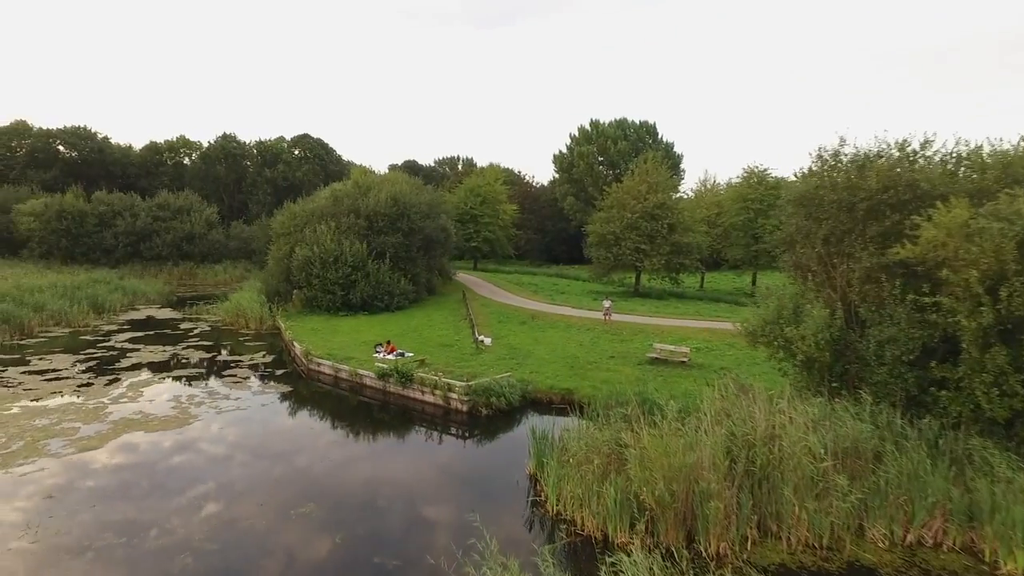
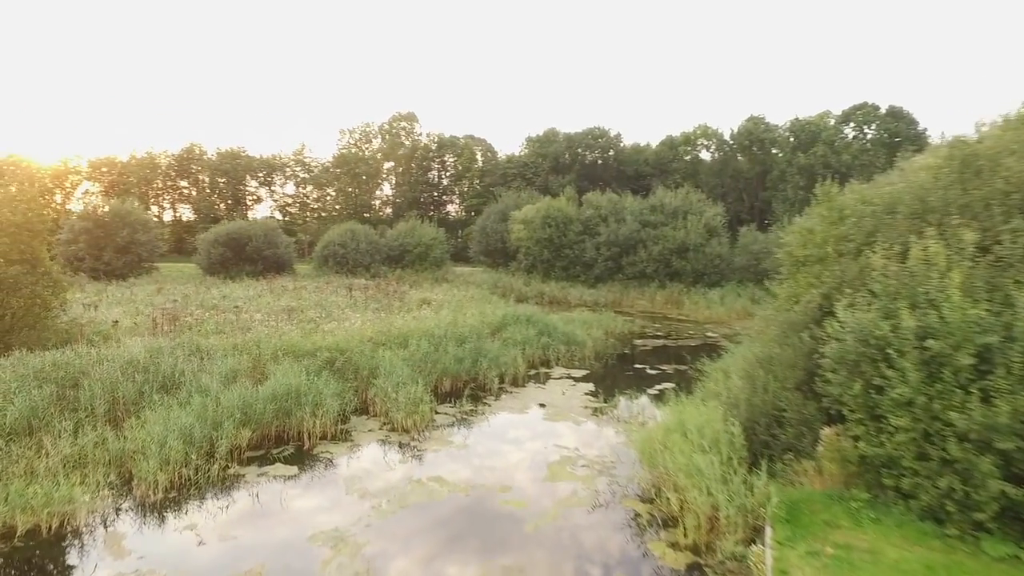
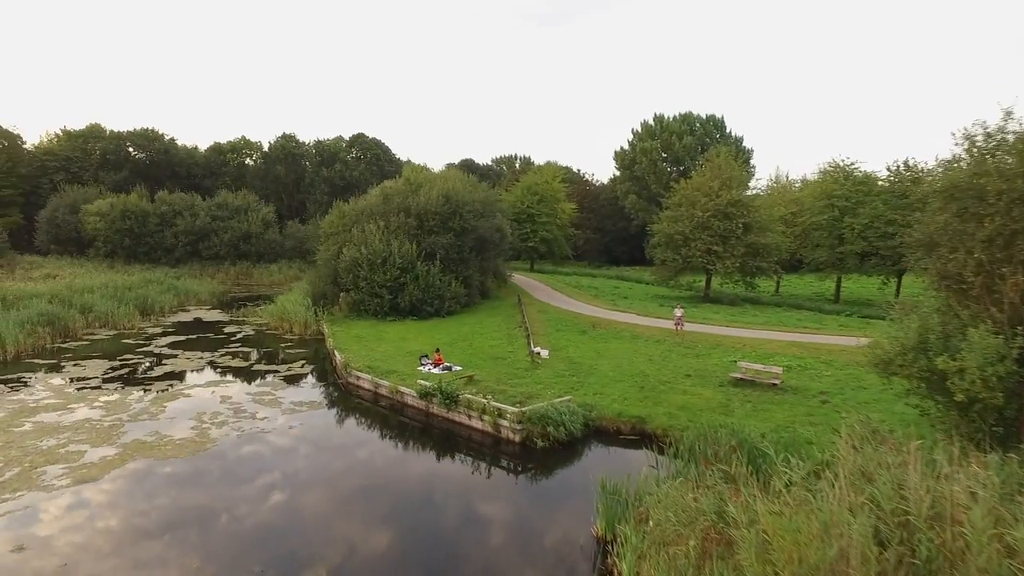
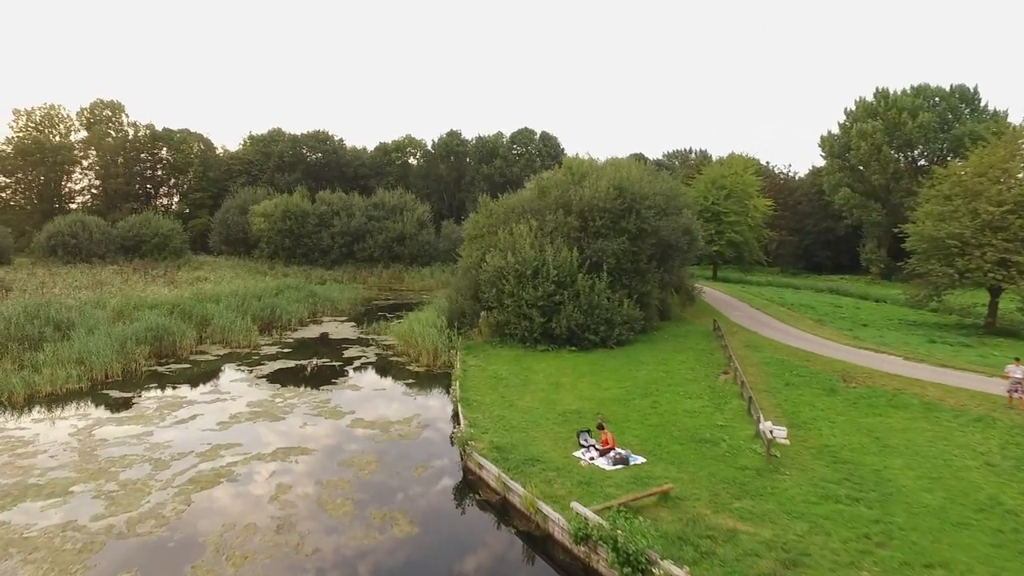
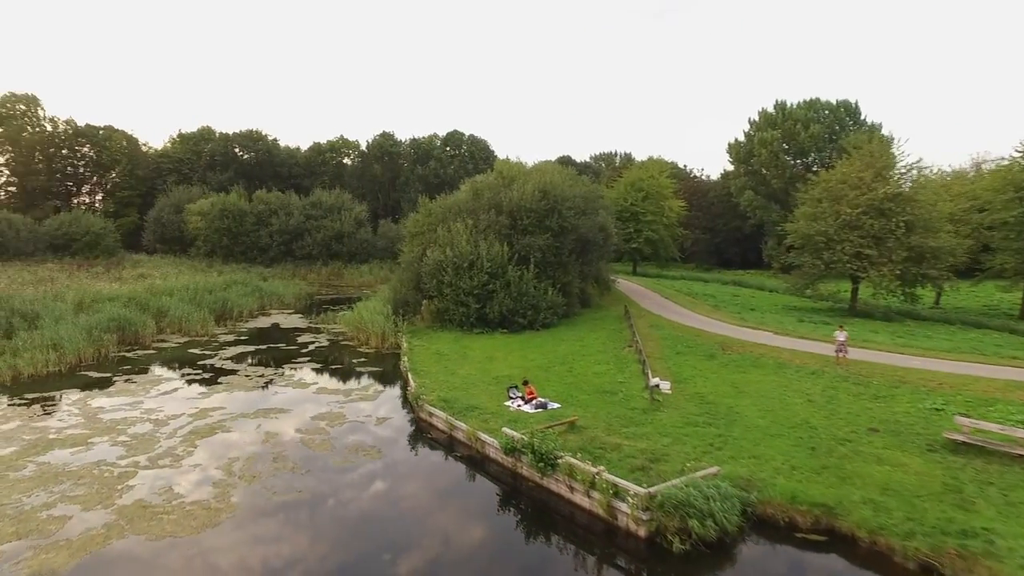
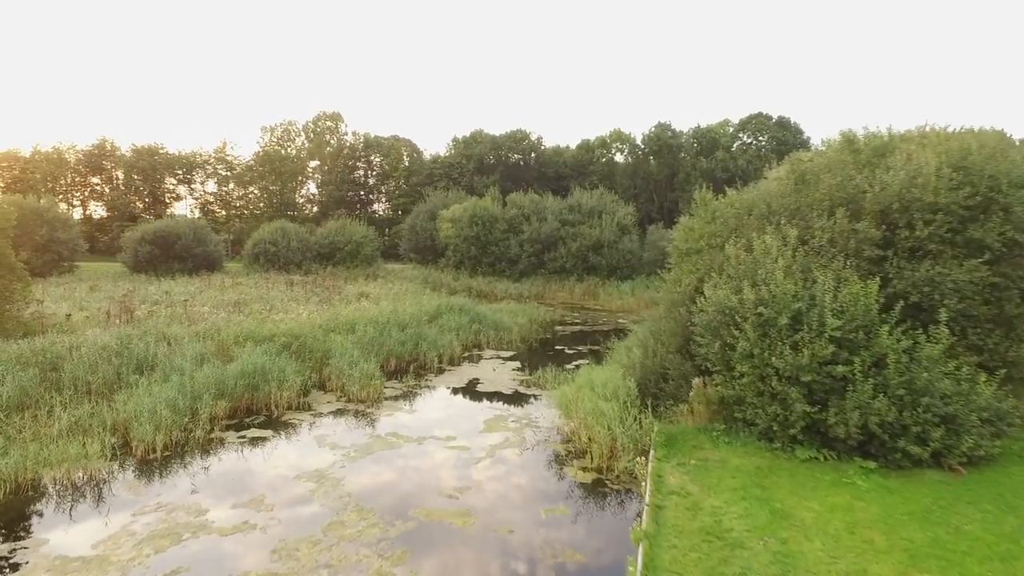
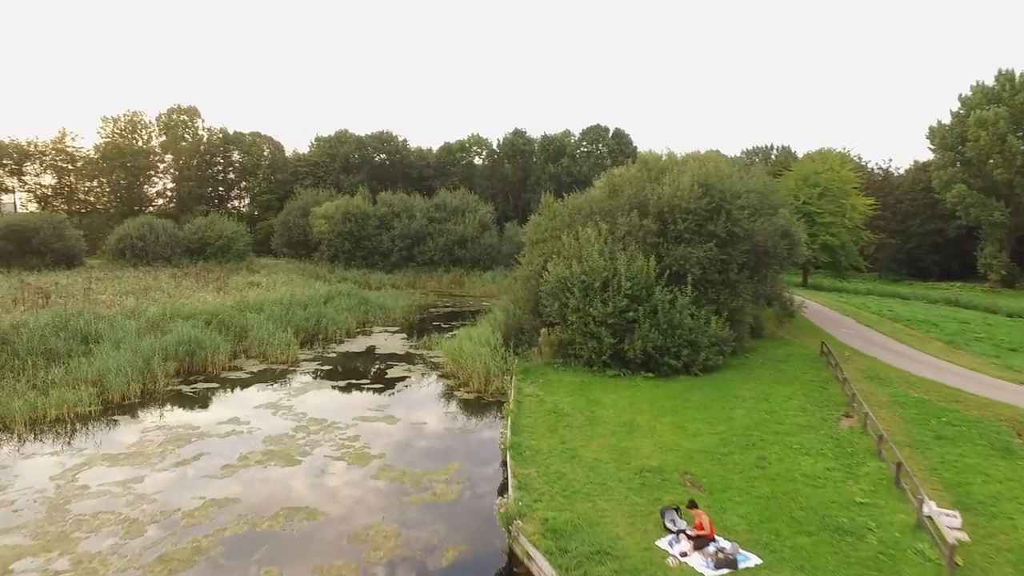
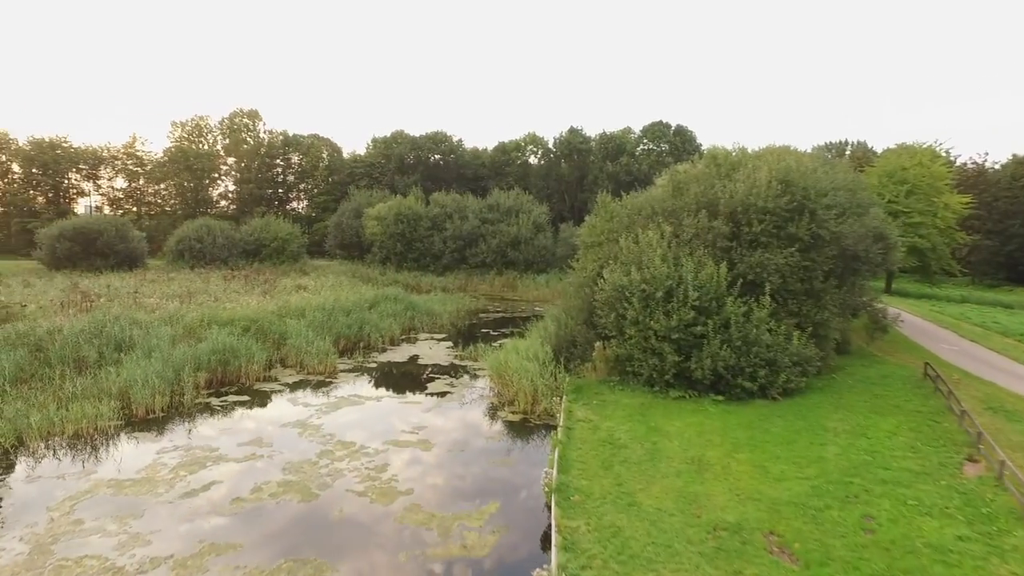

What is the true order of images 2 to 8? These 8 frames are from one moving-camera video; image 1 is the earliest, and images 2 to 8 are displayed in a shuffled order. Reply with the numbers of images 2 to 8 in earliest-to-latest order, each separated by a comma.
3, 5, 4, 7, 8, 6, 2
